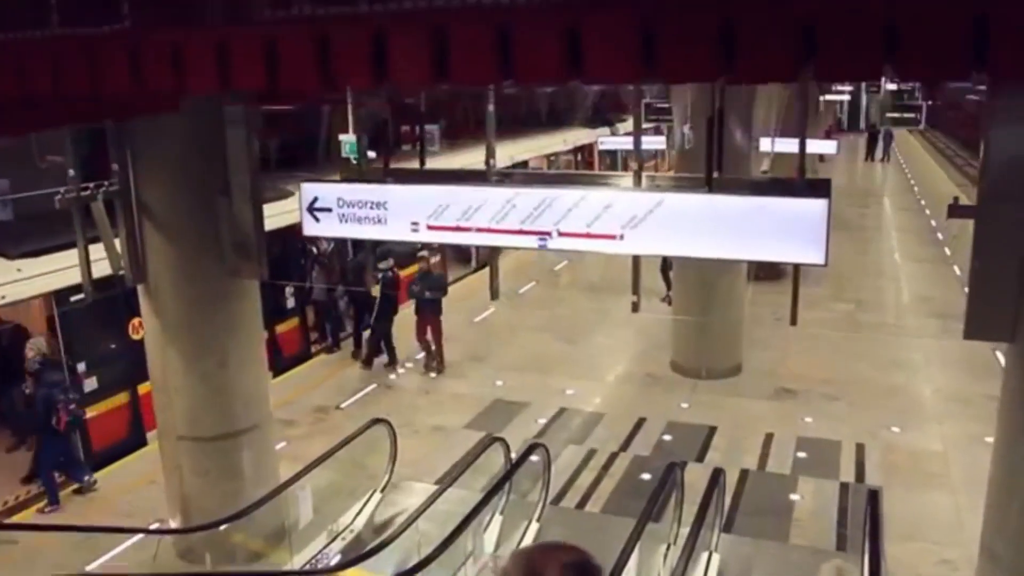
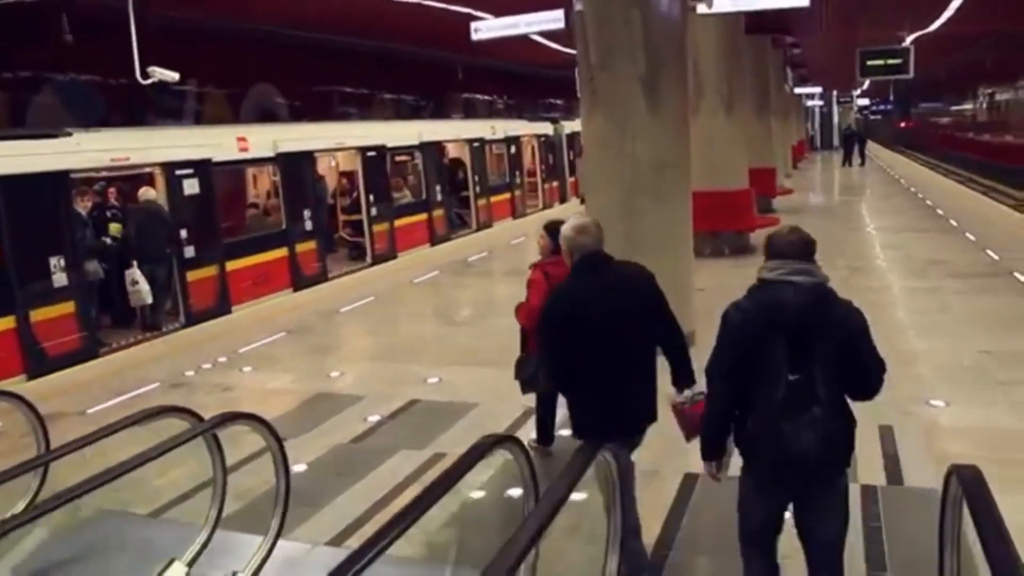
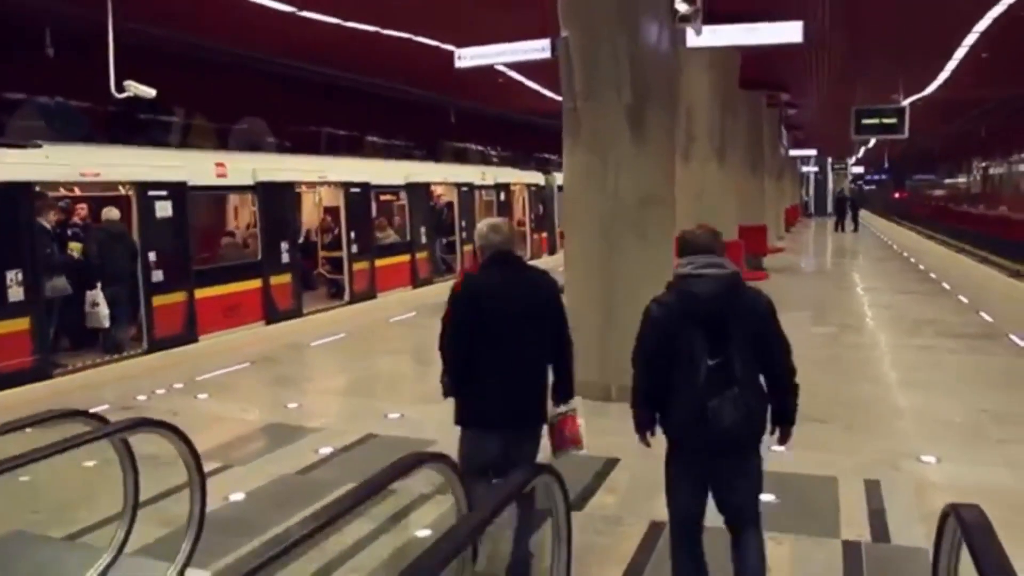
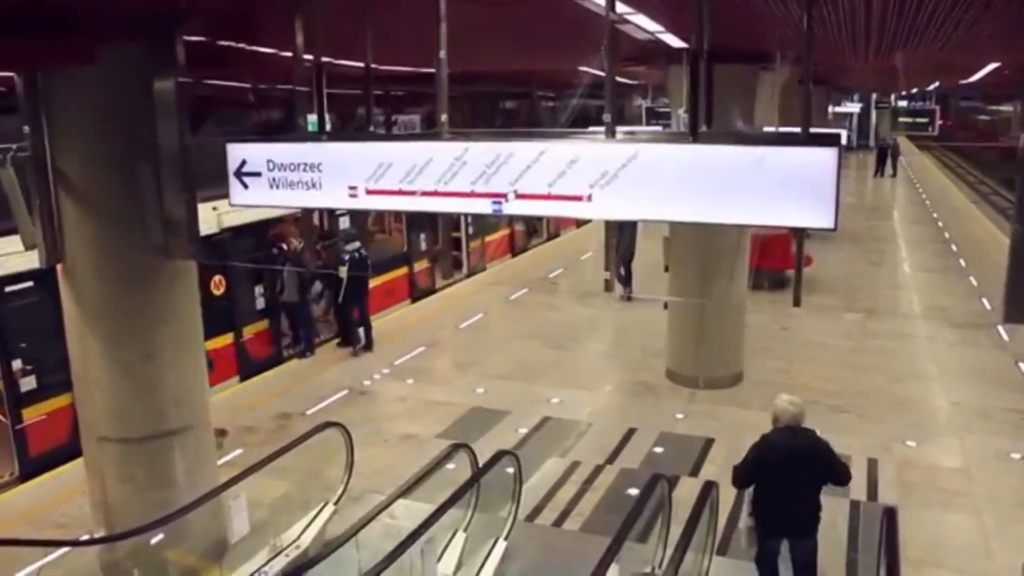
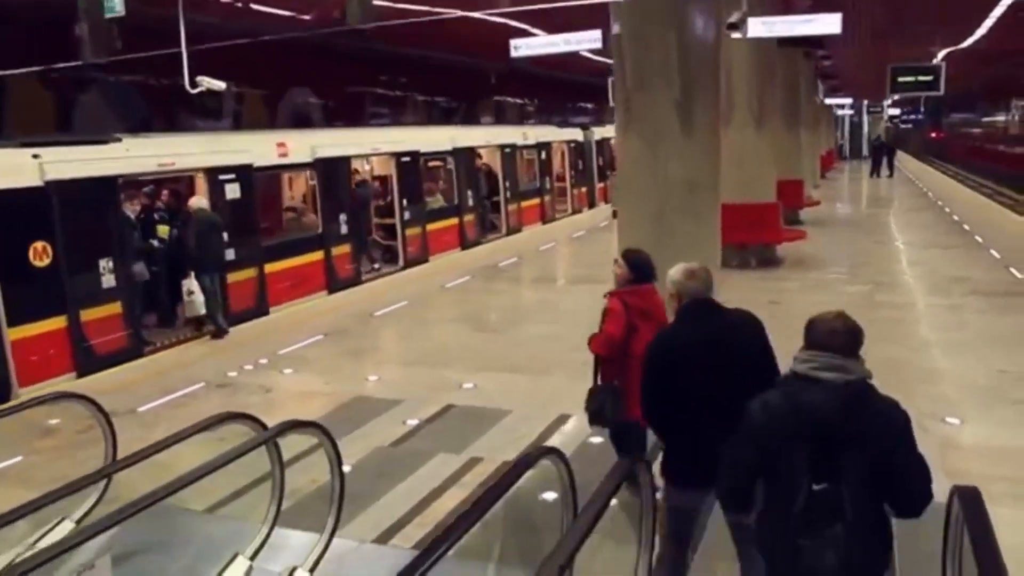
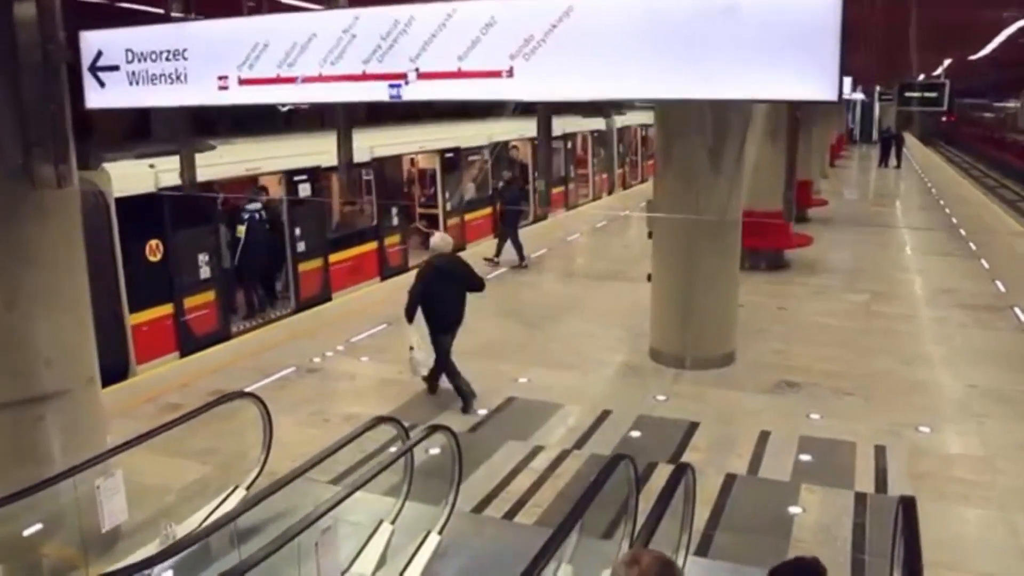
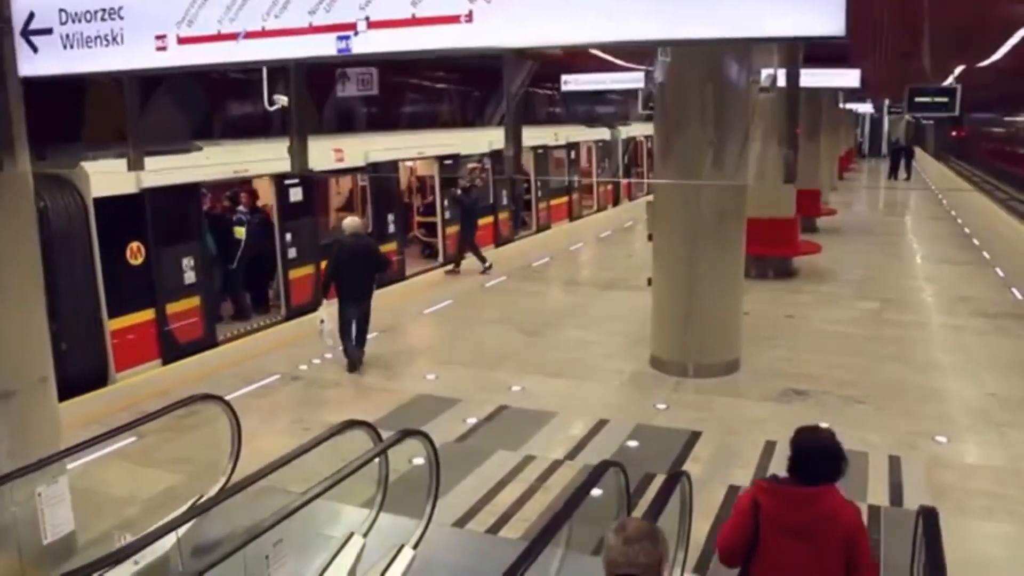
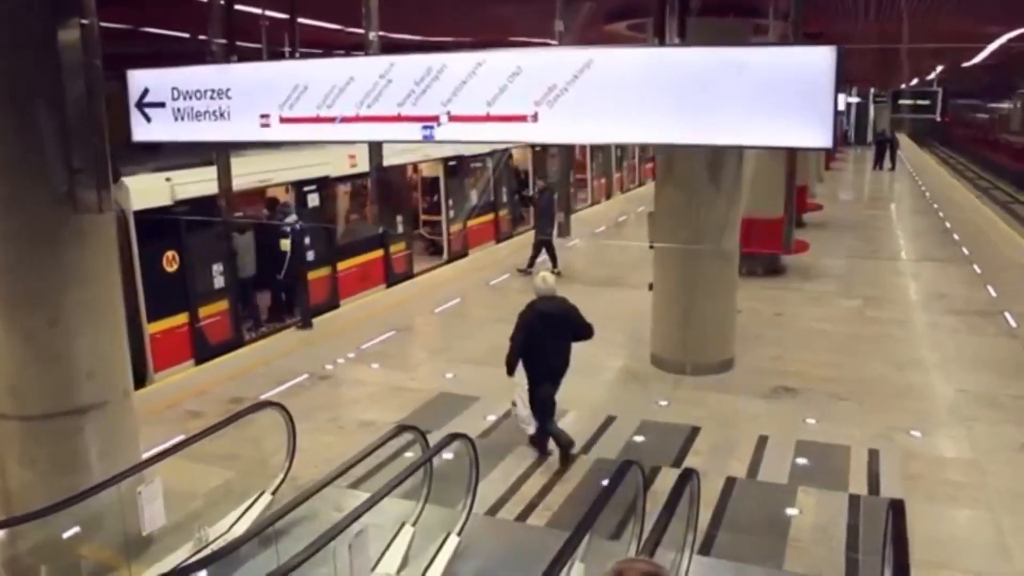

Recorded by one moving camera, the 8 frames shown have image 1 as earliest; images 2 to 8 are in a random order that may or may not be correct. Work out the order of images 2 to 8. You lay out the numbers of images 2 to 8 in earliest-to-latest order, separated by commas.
4, 8, 6, 7, 5, 2, 3
